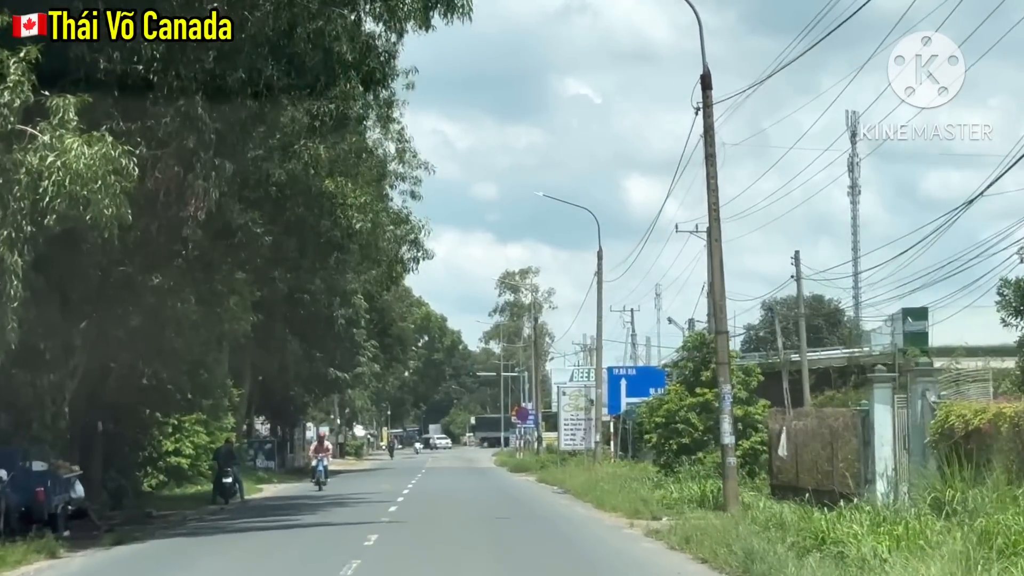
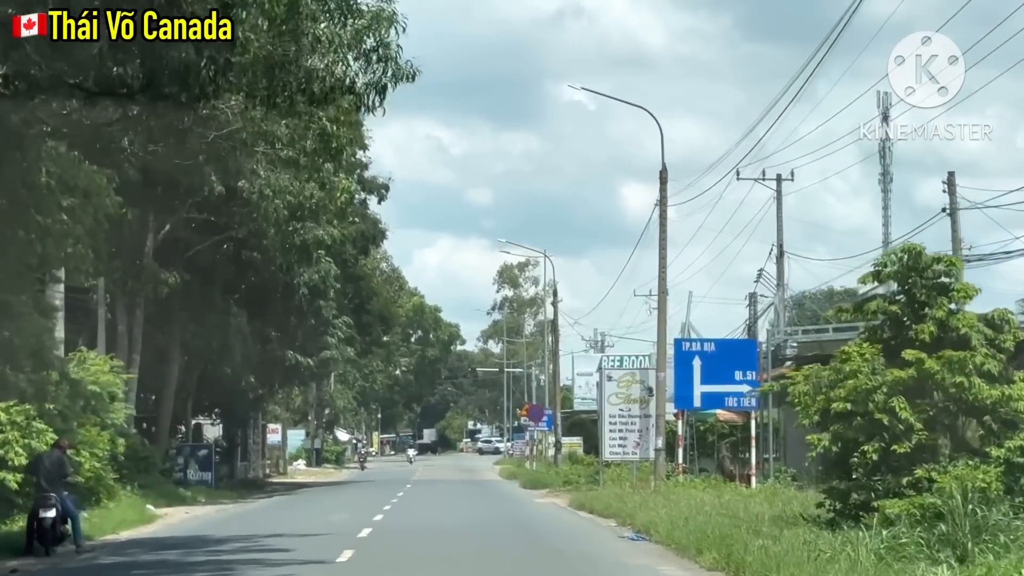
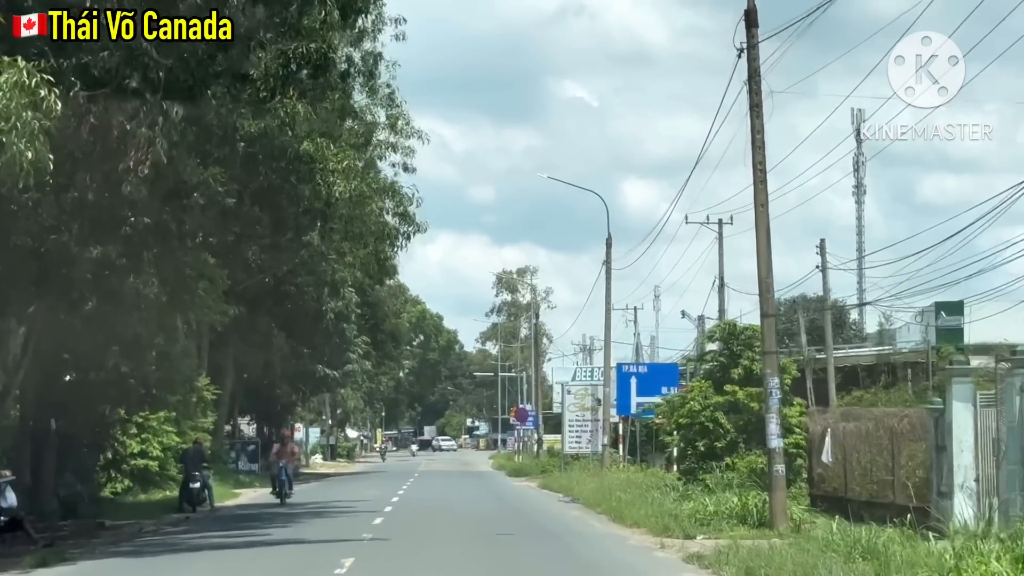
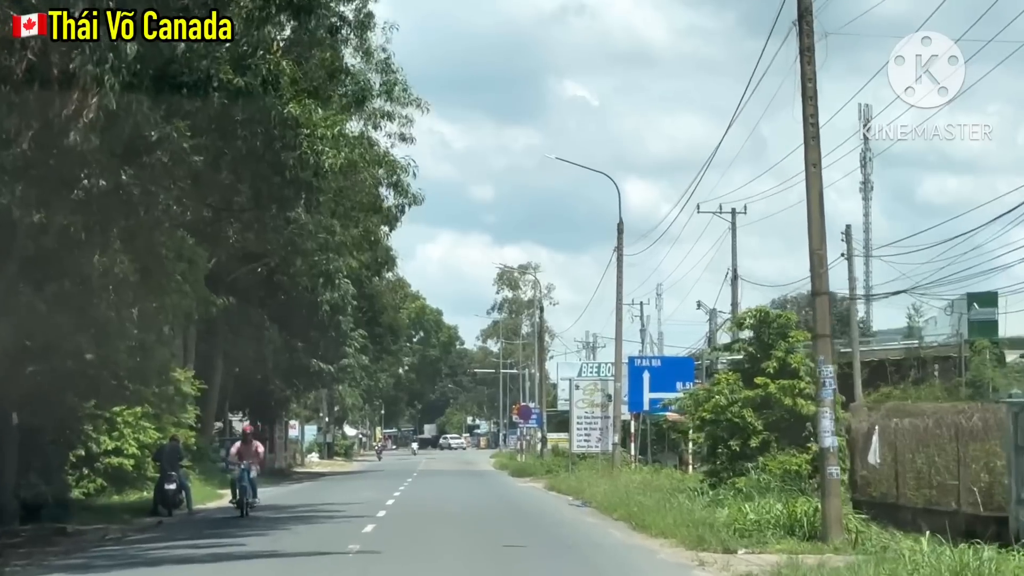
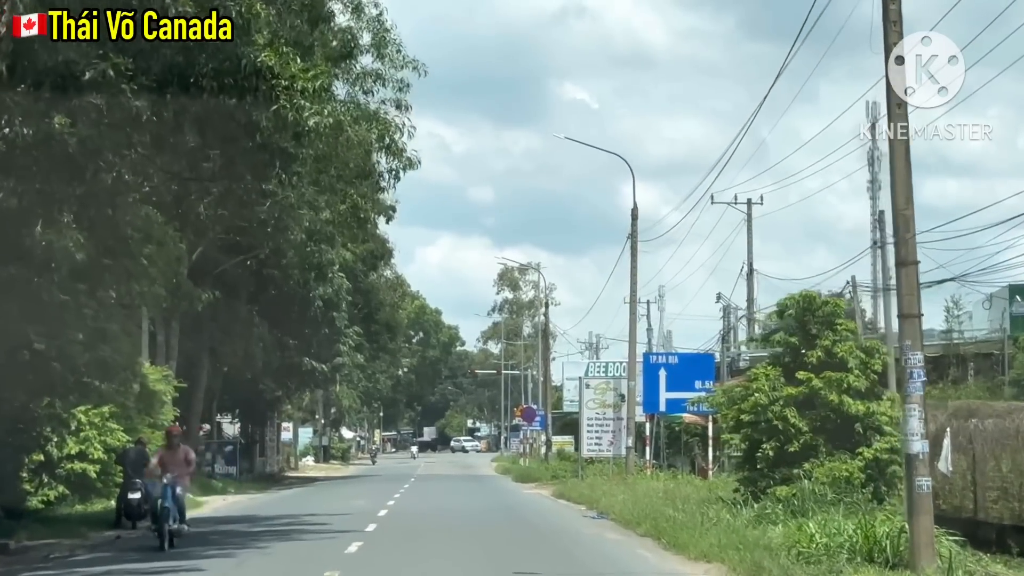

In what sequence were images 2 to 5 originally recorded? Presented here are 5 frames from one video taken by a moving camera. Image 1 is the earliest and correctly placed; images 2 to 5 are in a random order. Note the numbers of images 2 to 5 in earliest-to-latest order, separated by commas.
3, 4, 5, 2
